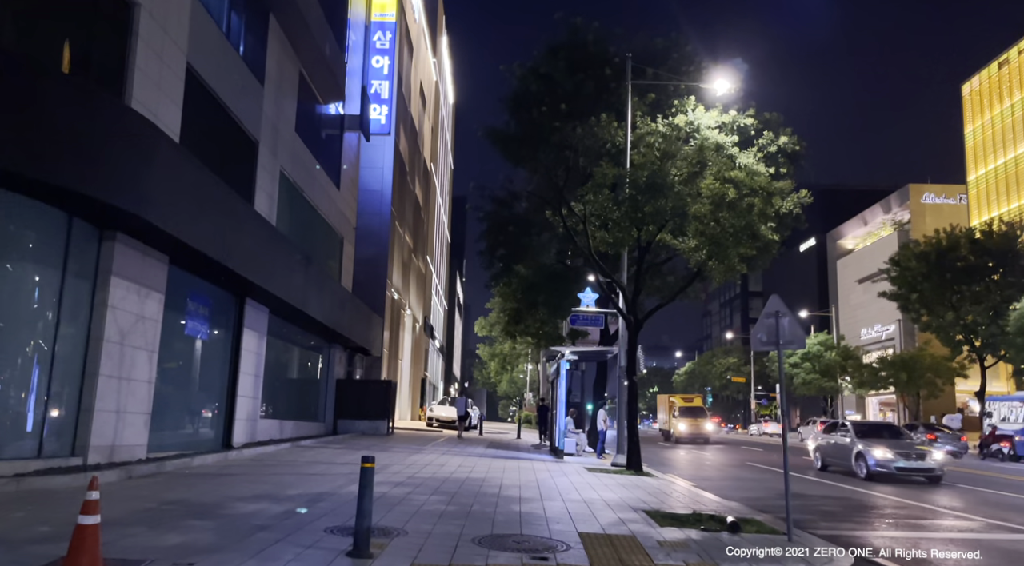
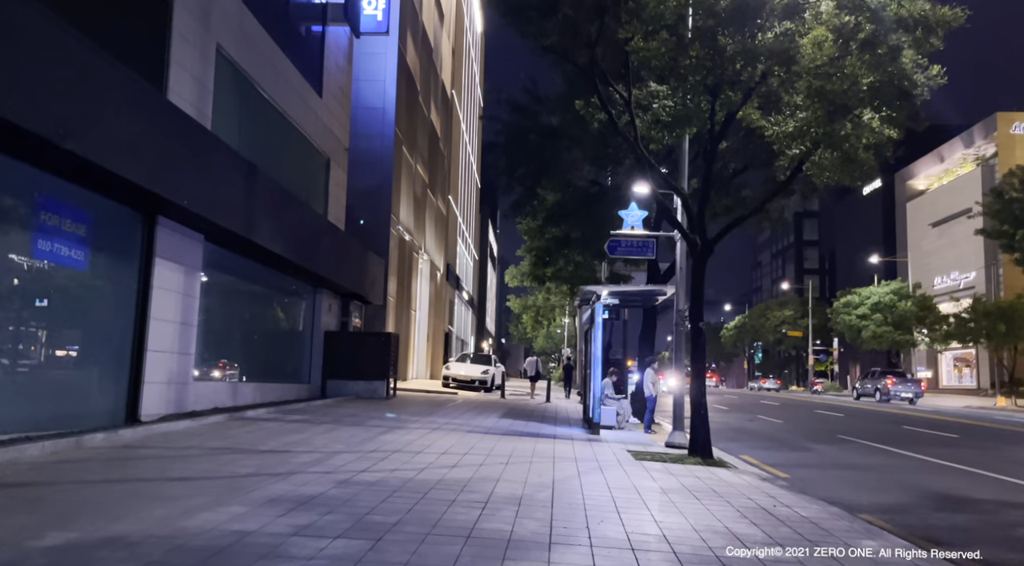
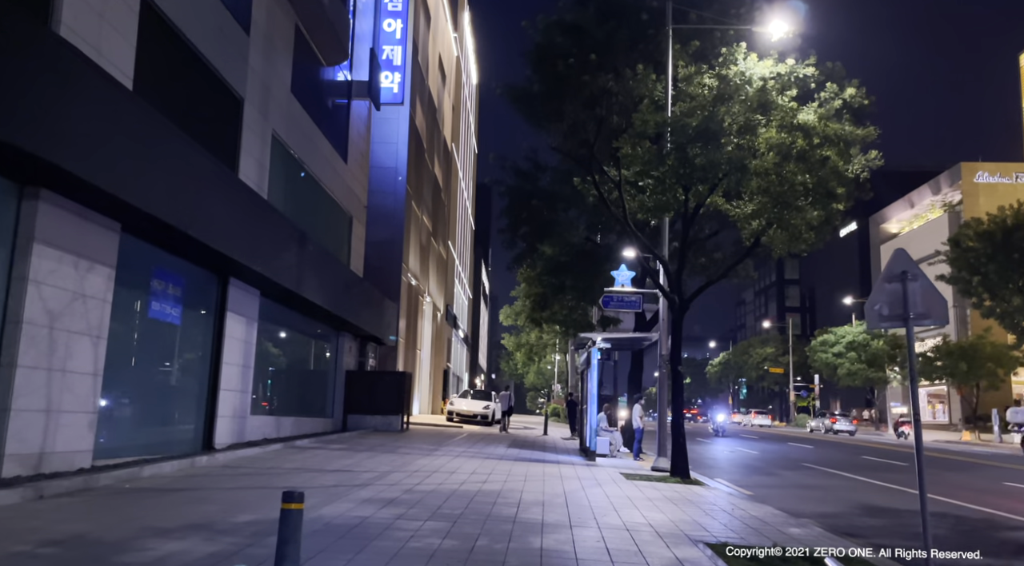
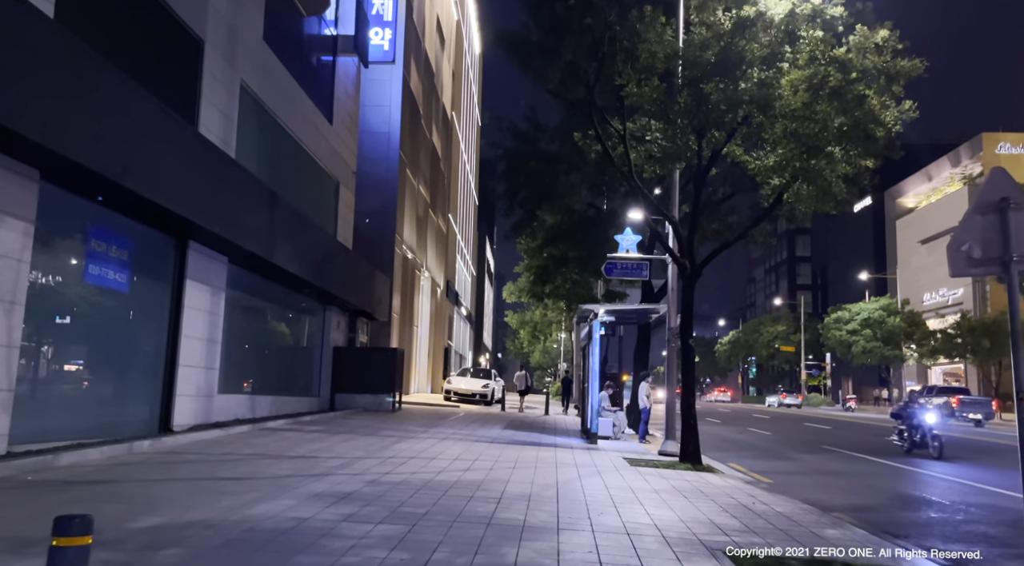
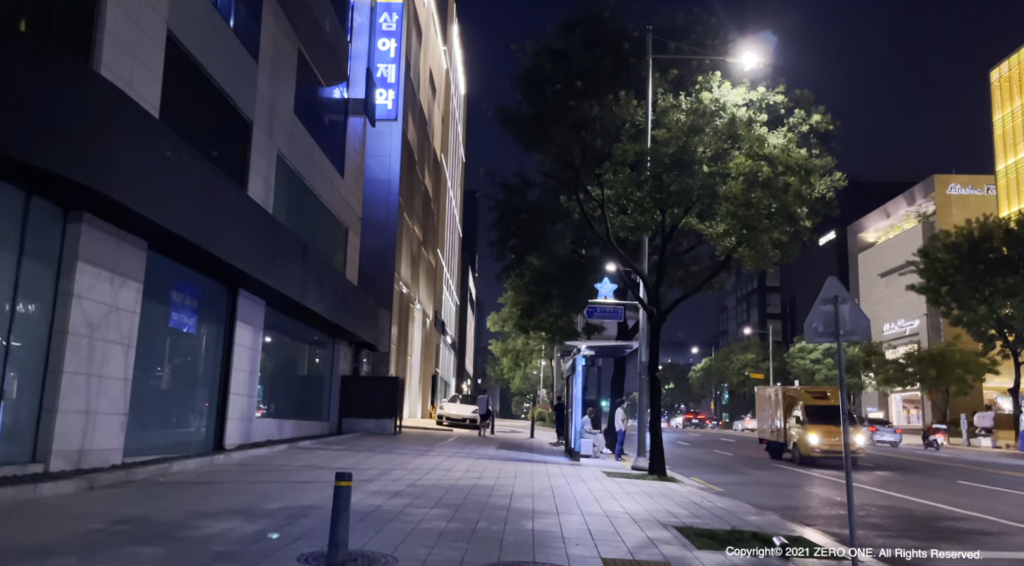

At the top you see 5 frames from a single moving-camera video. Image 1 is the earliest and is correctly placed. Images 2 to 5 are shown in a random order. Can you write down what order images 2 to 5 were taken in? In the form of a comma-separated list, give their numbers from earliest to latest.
5, 3, 4, 2
